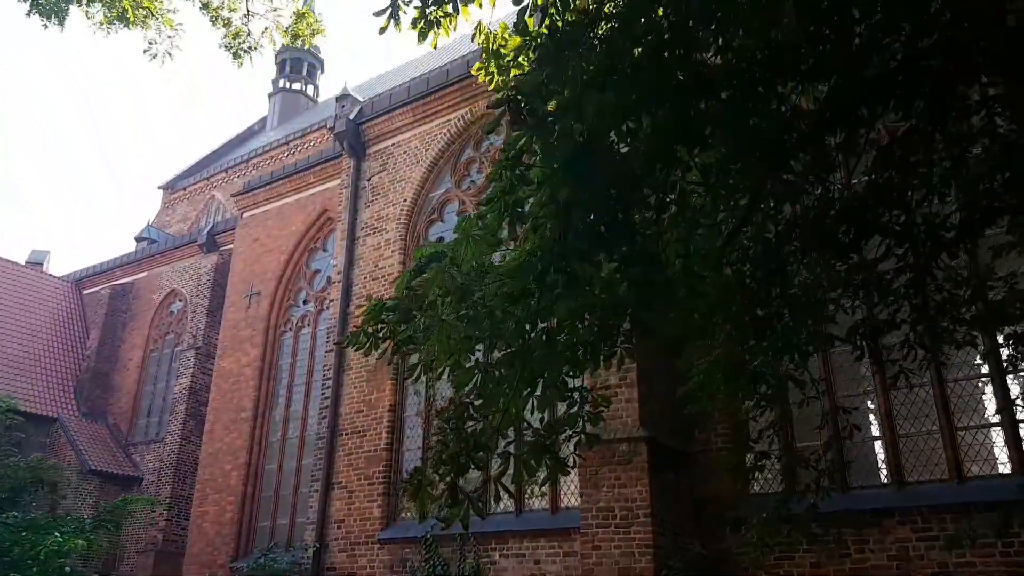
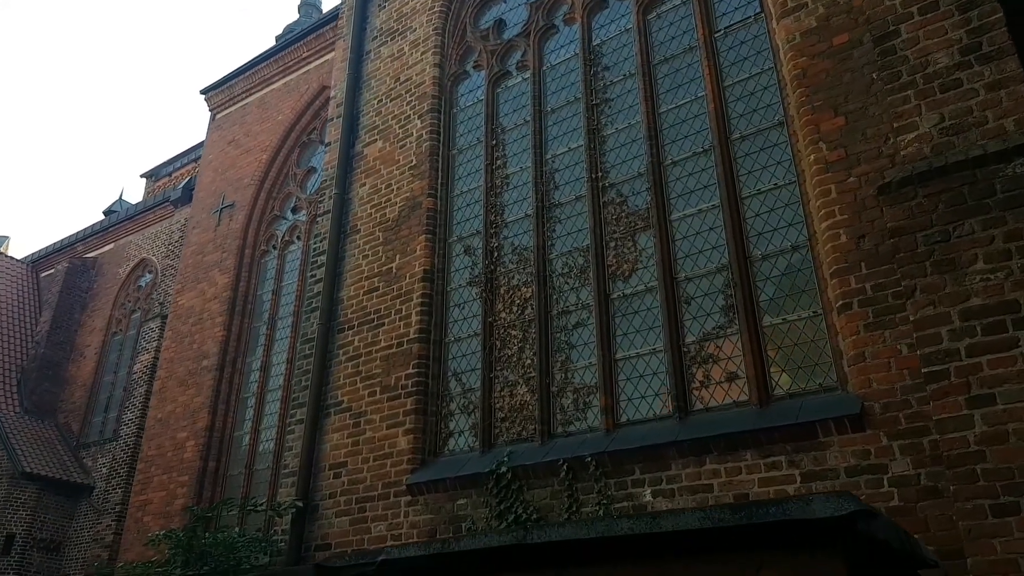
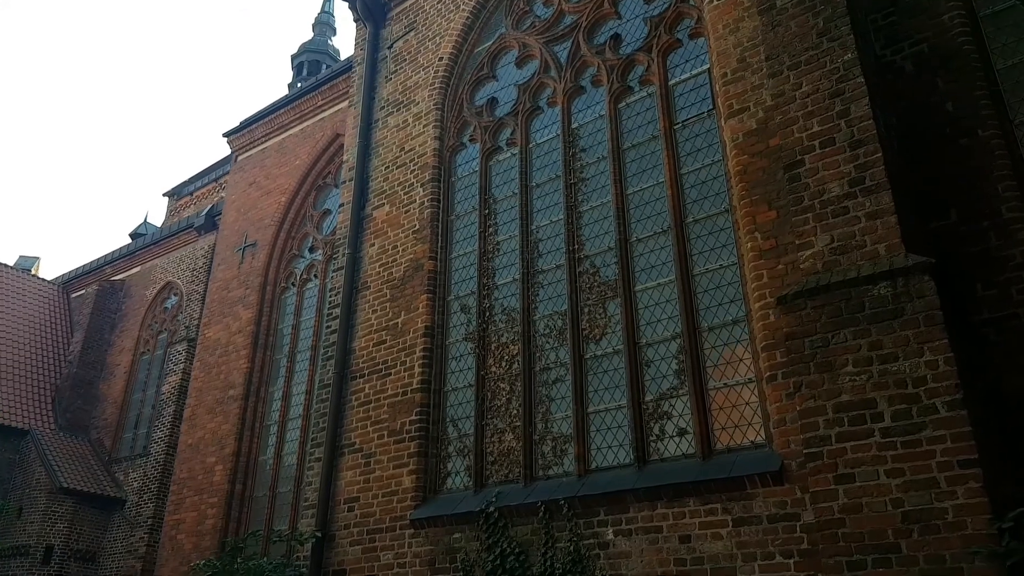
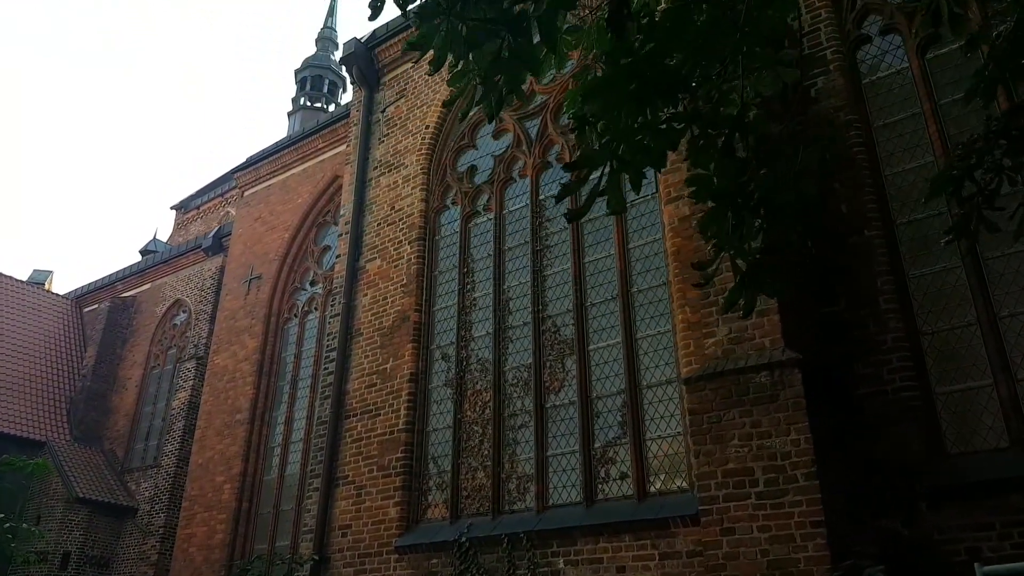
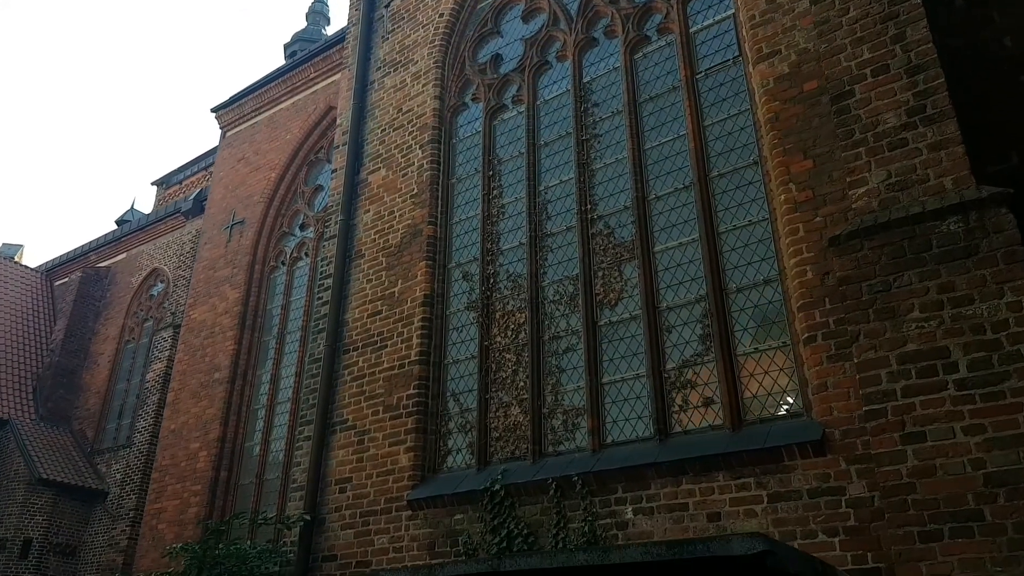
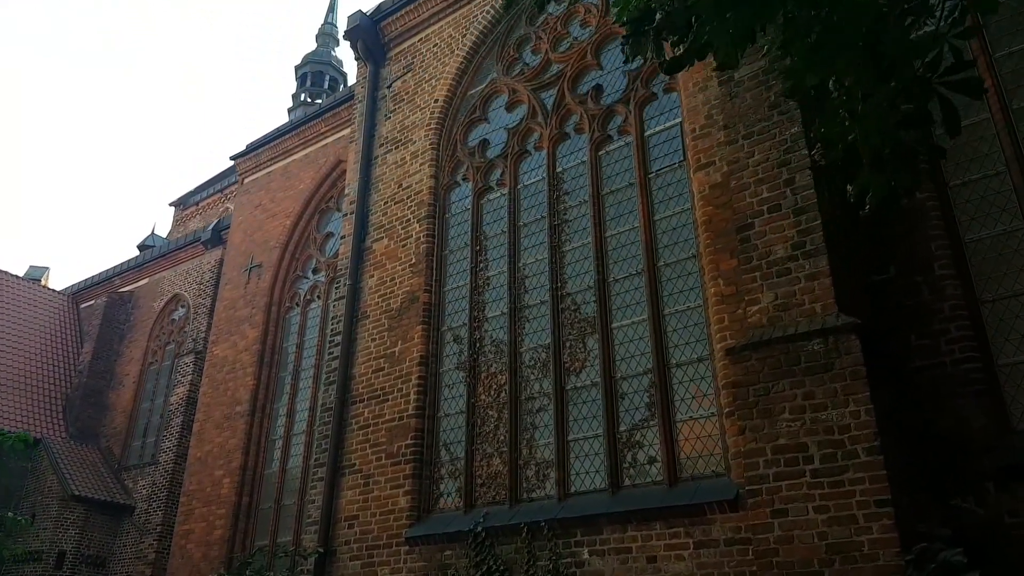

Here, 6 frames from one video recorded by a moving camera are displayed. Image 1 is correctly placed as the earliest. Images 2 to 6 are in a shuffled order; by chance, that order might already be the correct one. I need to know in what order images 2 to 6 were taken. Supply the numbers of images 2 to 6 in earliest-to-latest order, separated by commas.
4, 6, 3, 5, 2
